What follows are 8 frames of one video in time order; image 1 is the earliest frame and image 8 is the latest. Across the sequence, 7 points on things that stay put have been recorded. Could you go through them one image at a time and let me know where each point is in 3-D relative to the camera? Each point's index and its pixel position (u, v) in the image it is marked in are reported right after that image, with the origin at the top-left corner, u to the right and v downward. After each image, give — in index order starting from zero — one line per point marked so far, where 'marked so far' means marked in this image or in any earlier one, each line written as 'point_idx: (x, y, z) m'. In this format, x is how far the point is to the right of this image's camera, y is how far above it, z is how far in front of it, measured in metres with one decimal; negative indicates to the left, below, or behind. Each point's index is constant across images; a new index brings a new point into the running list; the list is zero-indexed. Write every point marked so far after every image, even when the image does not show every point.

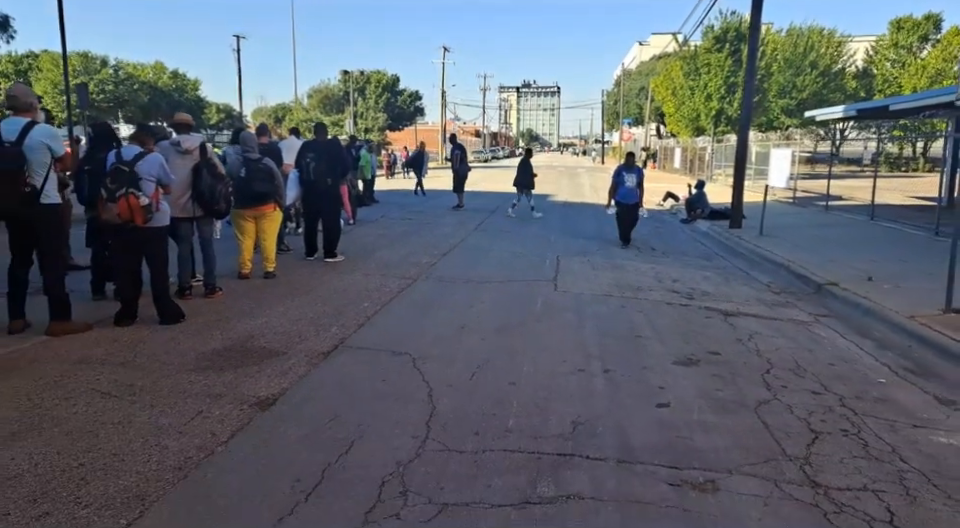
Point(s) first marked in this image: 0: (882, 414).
0: (+2.9, -1.1, +5.4) m
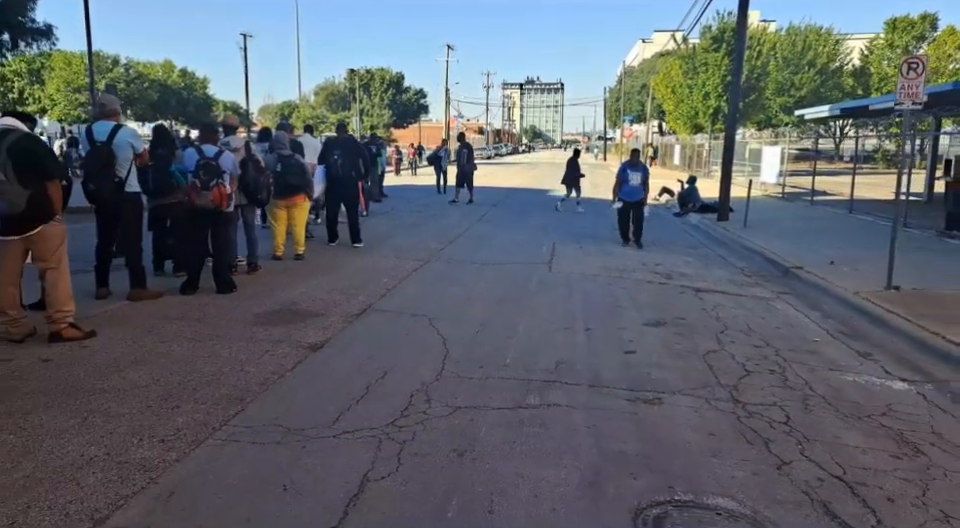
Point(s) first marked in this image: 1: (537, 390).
0: (+3.0, -0.9, +6.8) m
1: (+0.4, -0.9, +5.4) m
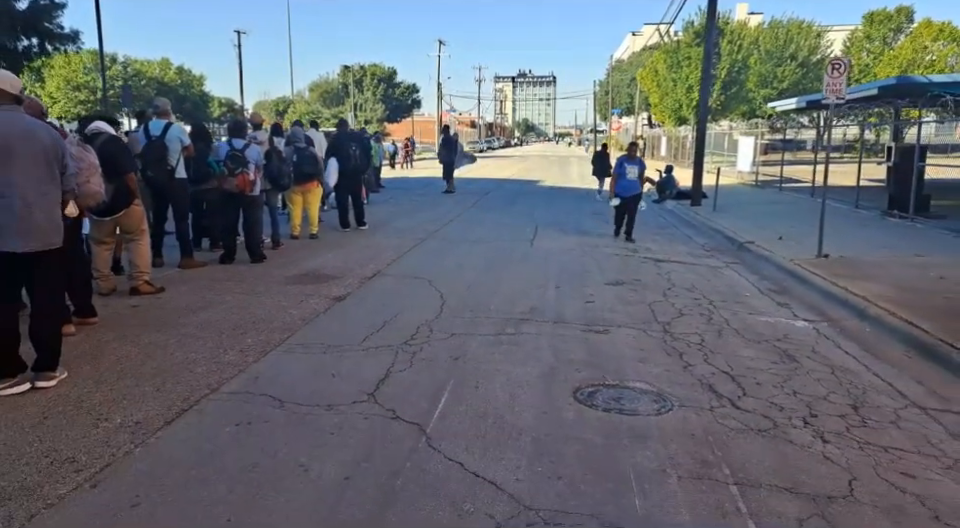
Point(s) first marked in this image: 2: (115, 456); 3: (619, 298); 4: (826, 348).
0: (+2.8, -0.5, +8.4) m
1: (+0.3, -0.6, +7.1) m
2: (-1.9, -1.0, +3.9) m
3: (+1.6, -0.4, +8.5) m
4: (+3.2, -0.8, +7.0) m
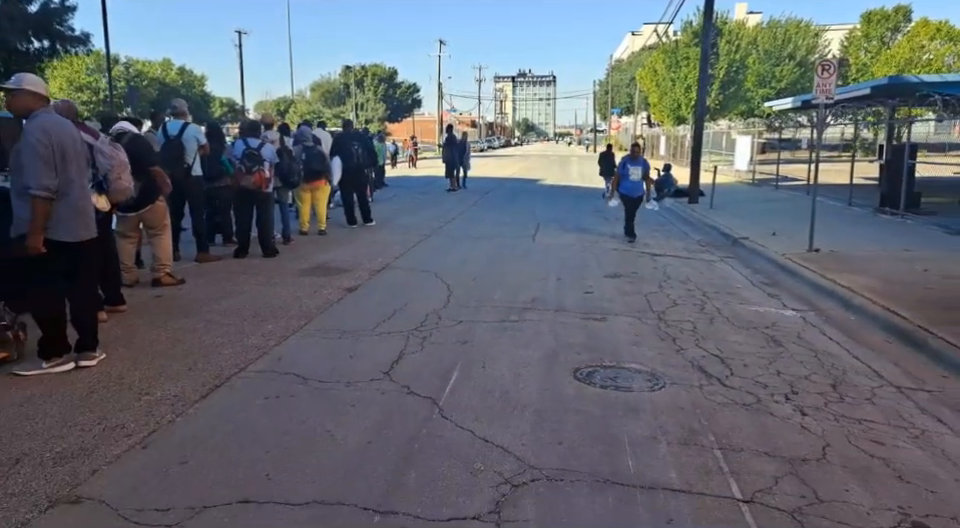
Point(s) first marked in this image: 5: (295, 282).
0: (+2.9, -0.4, +8.9) m
1: (+0.4, -0.5, +7.5) m
2: (-1.8, -0.9, +4.3) m
3: (+1.6, -0.3, +8.9) m
4: (+3.2, -0.7, +7.4) m
5: (-2.1, -0.2, +8.6) m
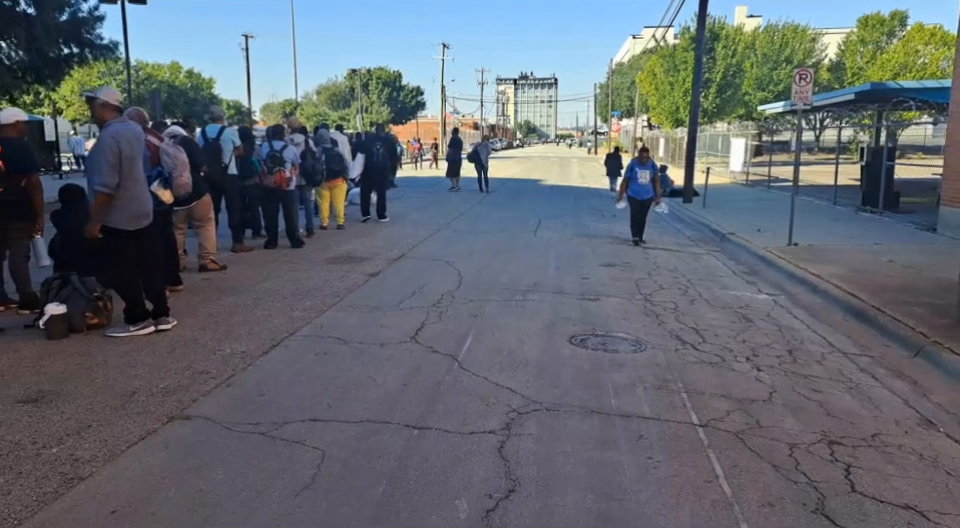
0: (+3.0, -0.3, +9.9) m
1: (+0.5, -0.3, +8.5) m
2: (-1.7, -0.8, +5.4) m
3: (+1.7, -0.2, +10.0) m
4: (+3.3, -0.6, +8.4) m
5: (-2.0, -0.1, +9.6) m
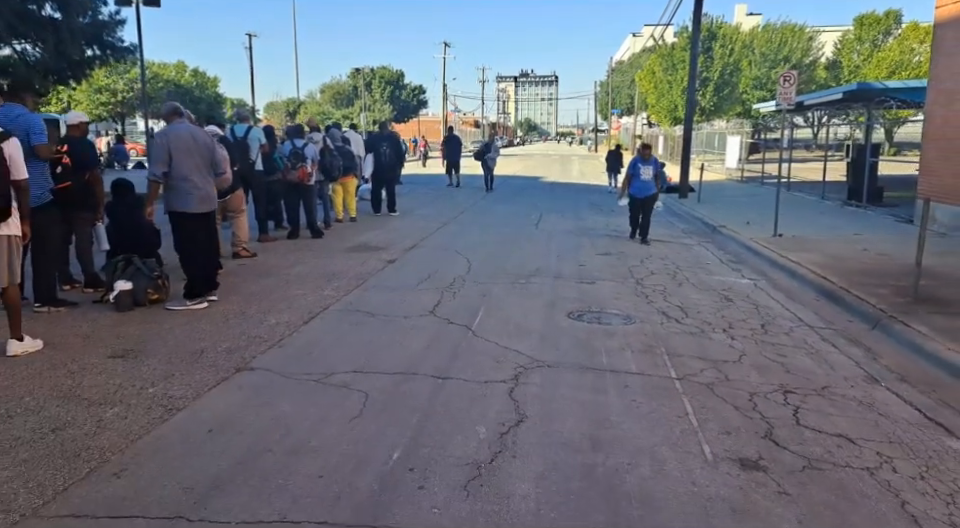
0: (+3.1, -0.1, +10.8) m
1: (+0.5, -0.2, +9.4) m
2: (-1.6, -0.6, +6.3) m
3: (+1.8, 0.0, +10.9) m
4: (+3.4, -0.4, +9.3) m
5: (-1.9, +0.1, +10.6) m
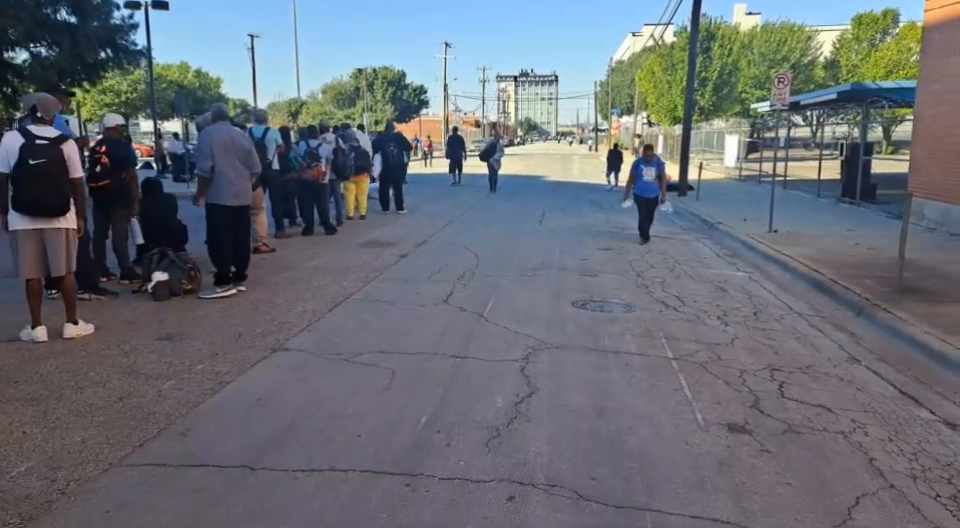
0: (+3.2, 0.0, +11.4) m
1: (+0.7, -0.1, +10.0) m
2: (-1.5, -0.5, +6.8) m
3: (+1.9, +0.1, +11.4) m
4: (+3.6, -0.3, +9.9) m
5: (-1.8, +0.2, +11.1) m
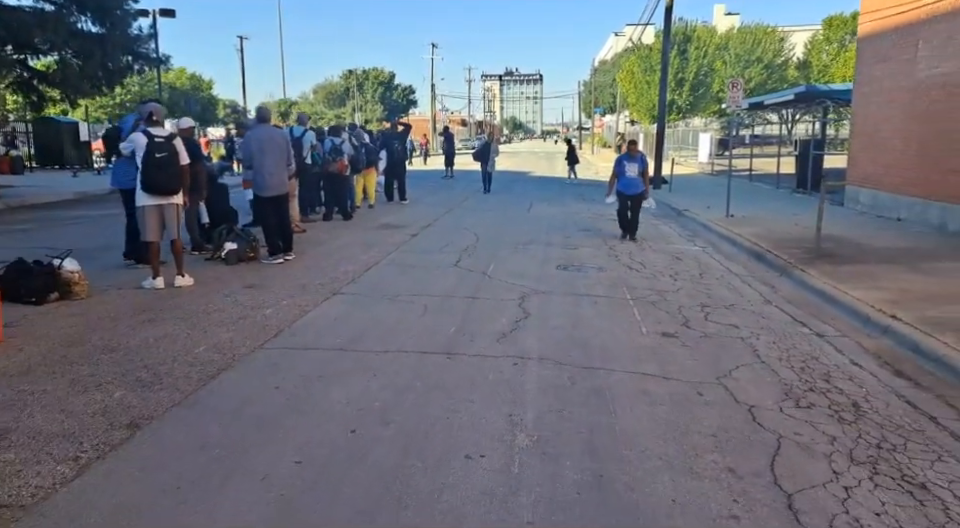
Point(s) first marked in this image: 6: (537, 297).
0: (+3.2, +0.4, +13.5) m
1: (+0.6, +0.3, +12.0) m
2: (-1.5, -0.2, +8.8) m
3: (+1.9, +0.5, +13.5) m
4: (+3.5, +0.1, +12.0) m
5: (-1.8, +0.5, +13.1) m
6: (+0.6, -0.4, +8.1) m
